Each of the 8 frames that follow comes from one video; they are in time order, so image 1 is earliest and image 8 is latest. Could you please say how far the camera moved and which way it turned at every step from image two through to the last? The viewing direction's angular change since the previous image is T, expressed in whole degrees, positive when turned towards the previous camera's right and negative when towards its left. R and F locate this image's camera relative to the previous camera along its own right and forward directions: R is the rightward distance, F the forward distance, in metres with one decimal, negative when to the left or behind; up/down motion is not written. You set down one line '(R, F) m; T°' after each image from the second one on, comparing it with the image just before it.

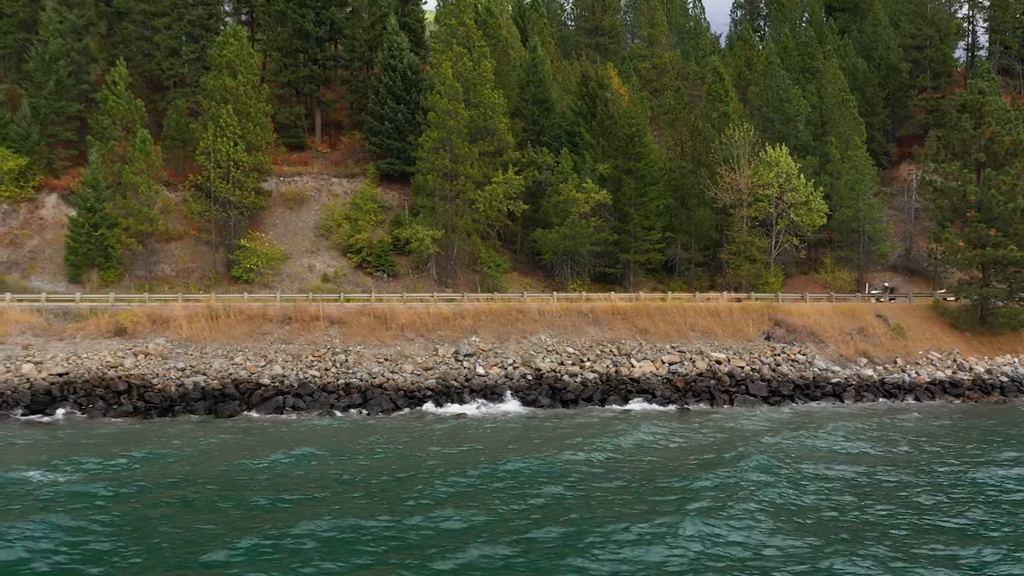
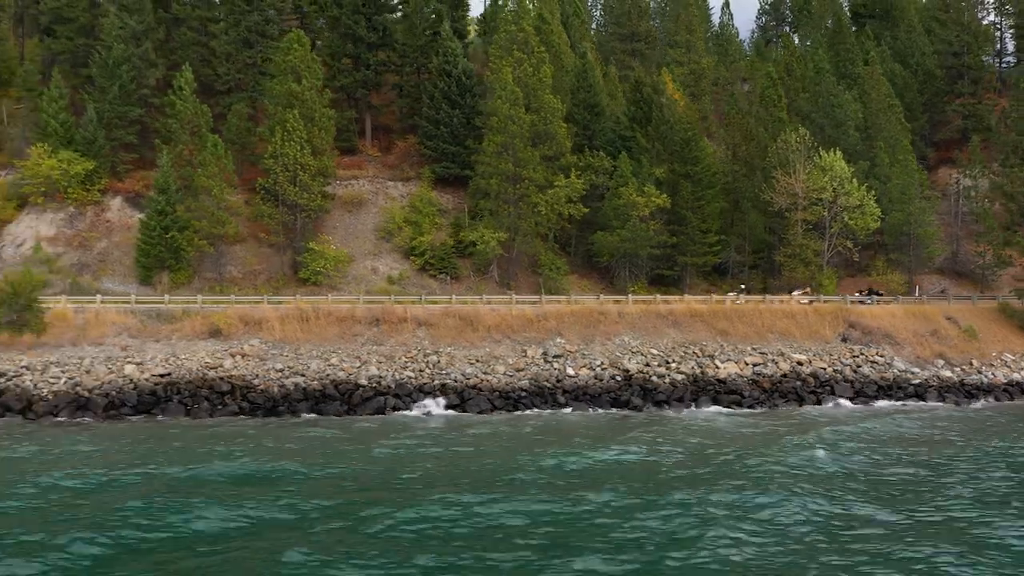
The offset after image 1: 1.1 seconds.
(-8.6, -0.6) m; 0°
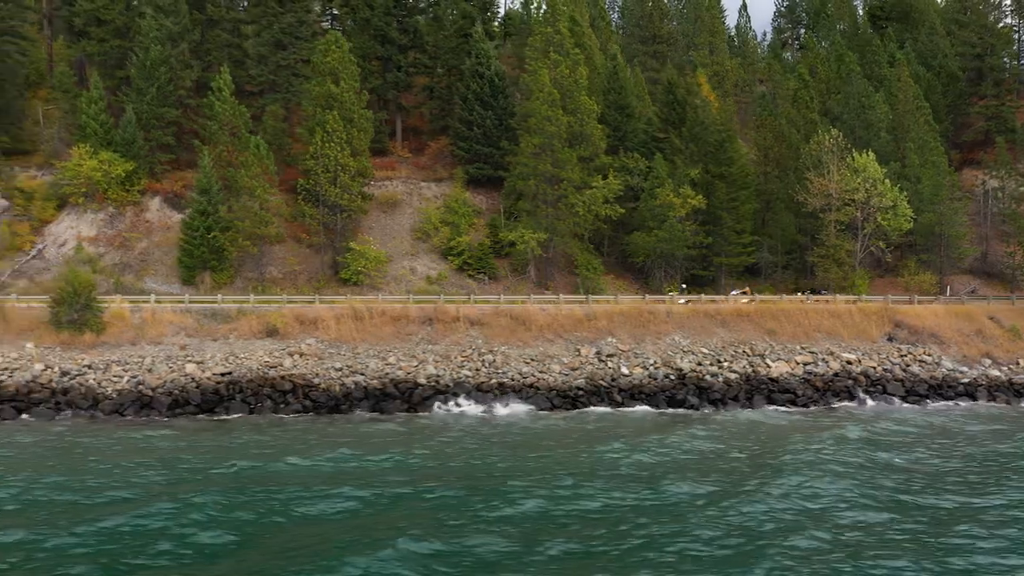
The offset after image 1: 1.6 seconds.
(-5.3, -0.3) m; 0°
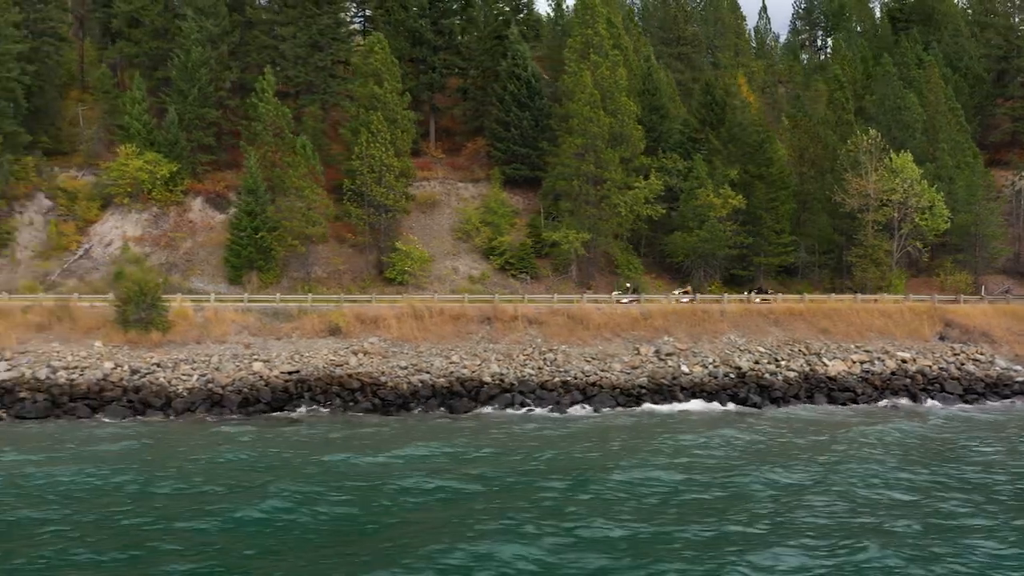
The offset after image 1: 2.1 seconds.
(-6.0, -0.3) m; 0°
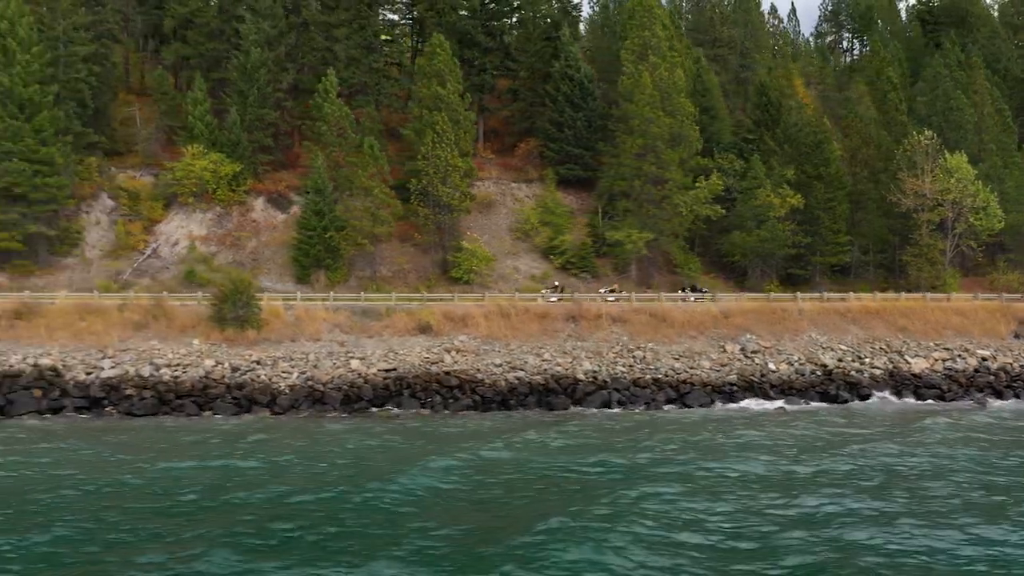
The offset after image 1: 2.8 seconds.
(-8.8, -0.4) m; 0°
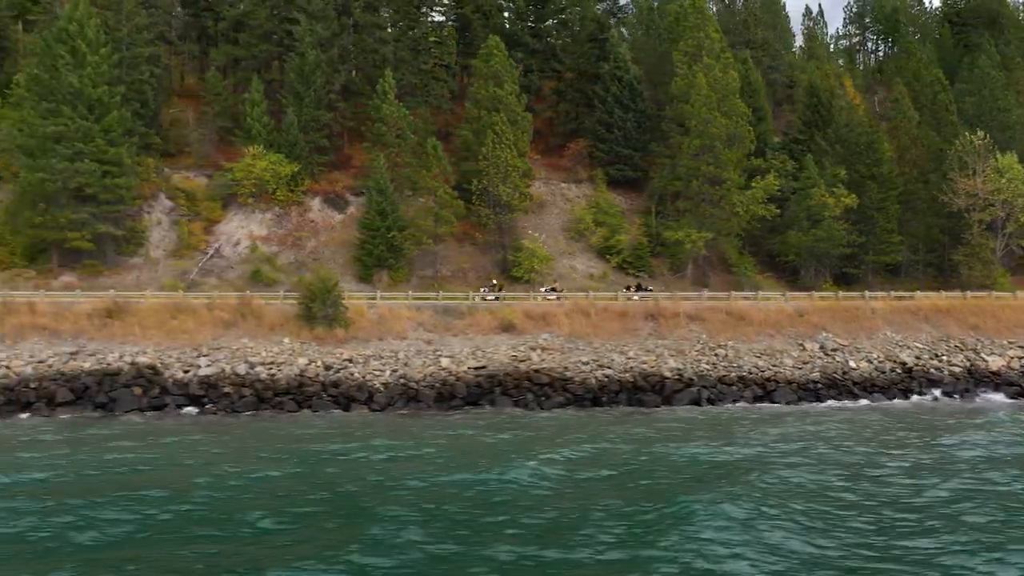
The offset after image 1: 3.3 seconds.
(-8.3, -0.3) m; 0°
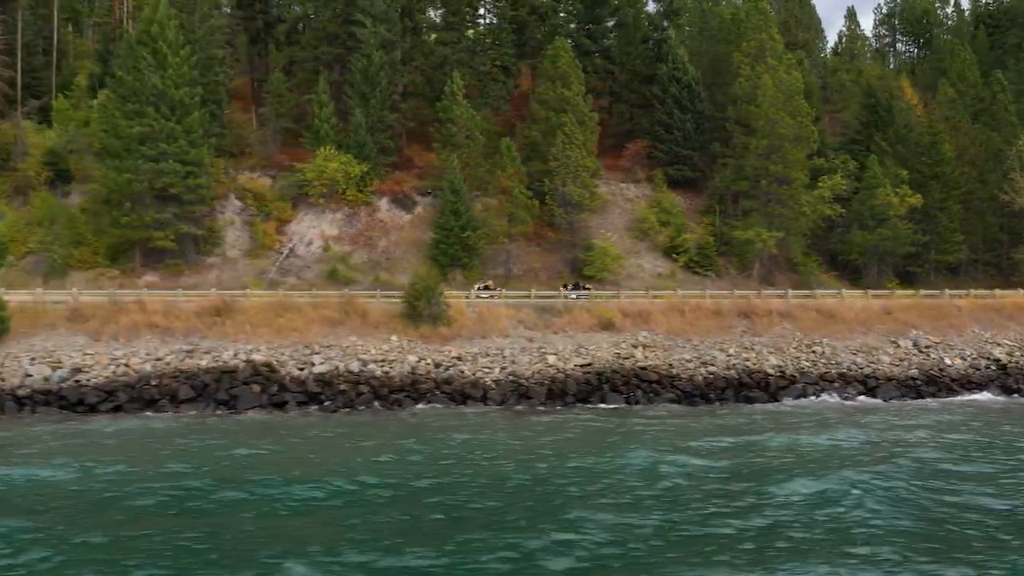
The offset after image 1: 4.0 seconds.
(-10.1, -0.4) m; 0°
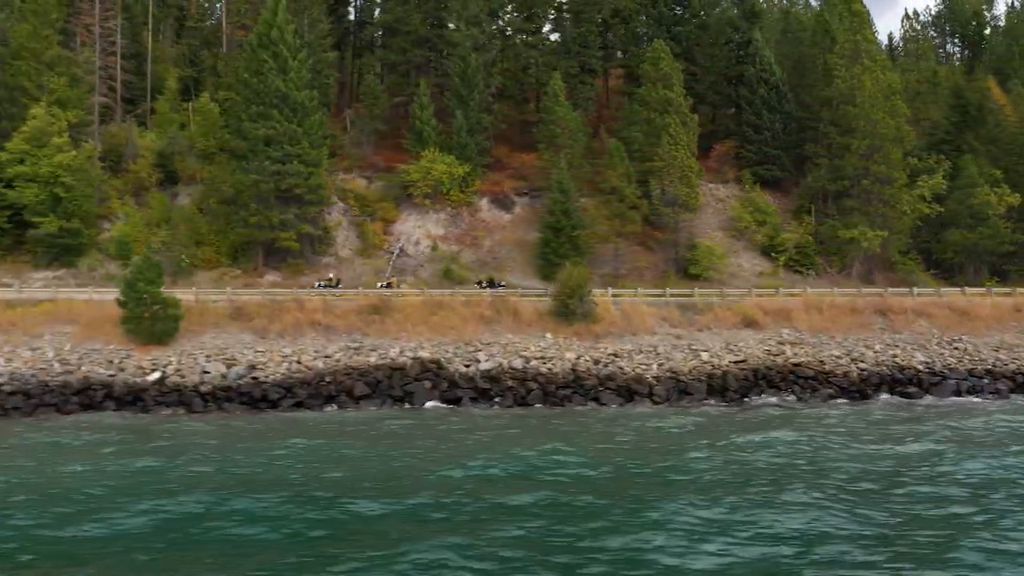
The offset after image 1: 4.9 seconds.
(-14.8, -0.6) m; 0°
